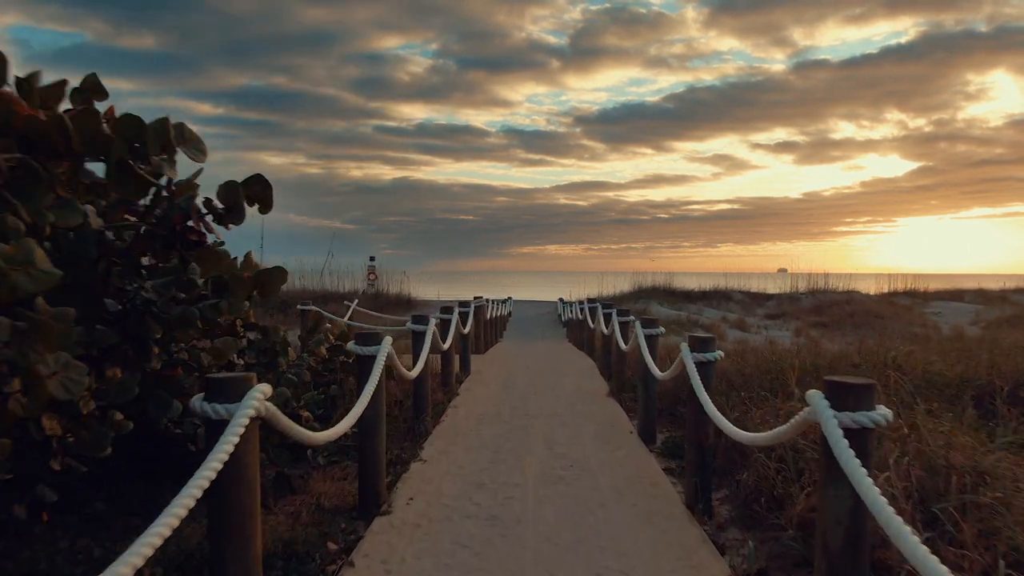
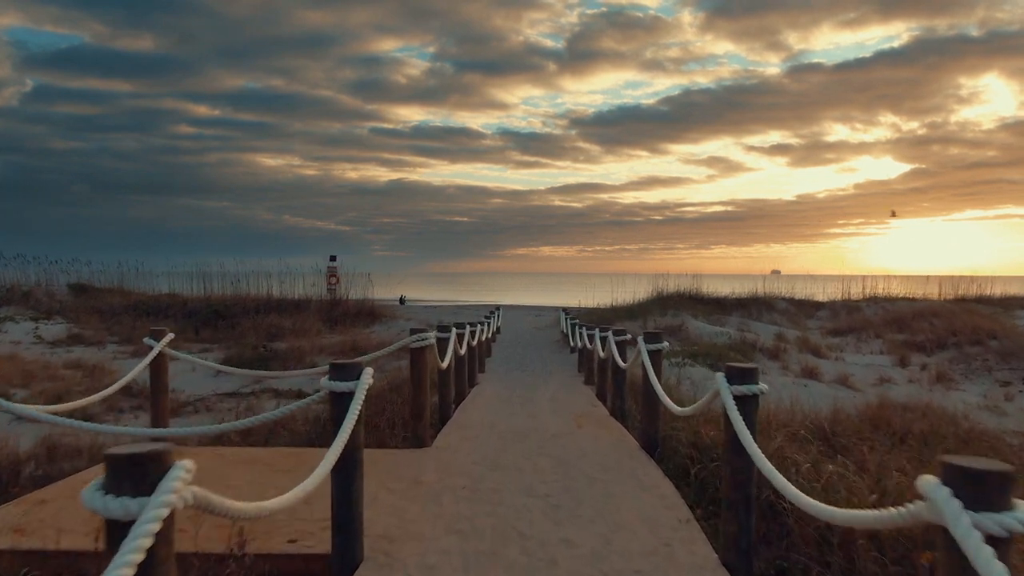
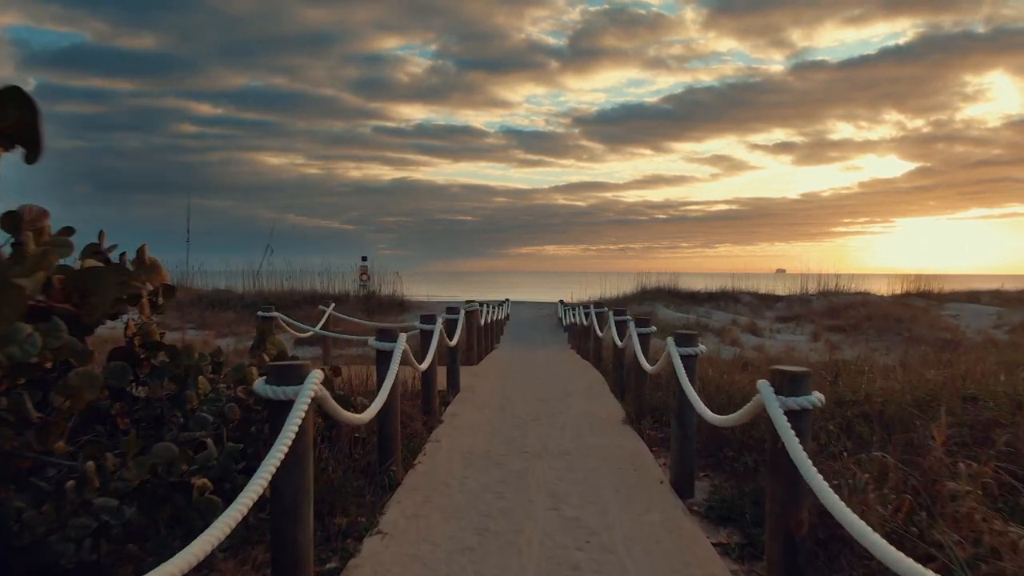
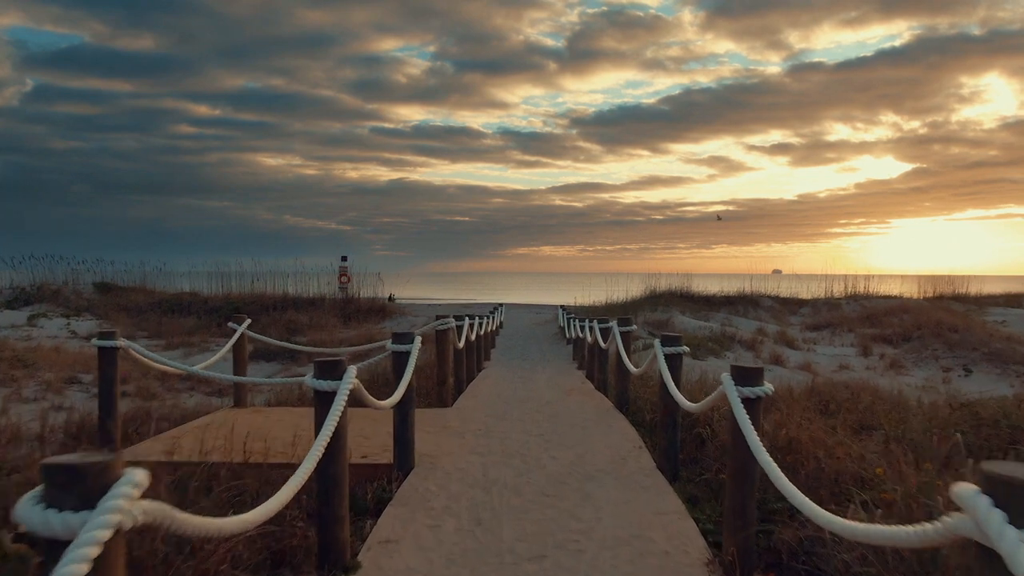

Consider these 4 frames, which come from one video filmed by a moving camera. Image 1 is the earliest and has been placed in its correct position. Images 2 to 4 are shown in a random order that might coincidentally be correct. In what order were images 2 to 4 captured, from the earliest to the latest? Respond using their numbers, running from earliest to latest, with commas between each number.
3, 4, 2
